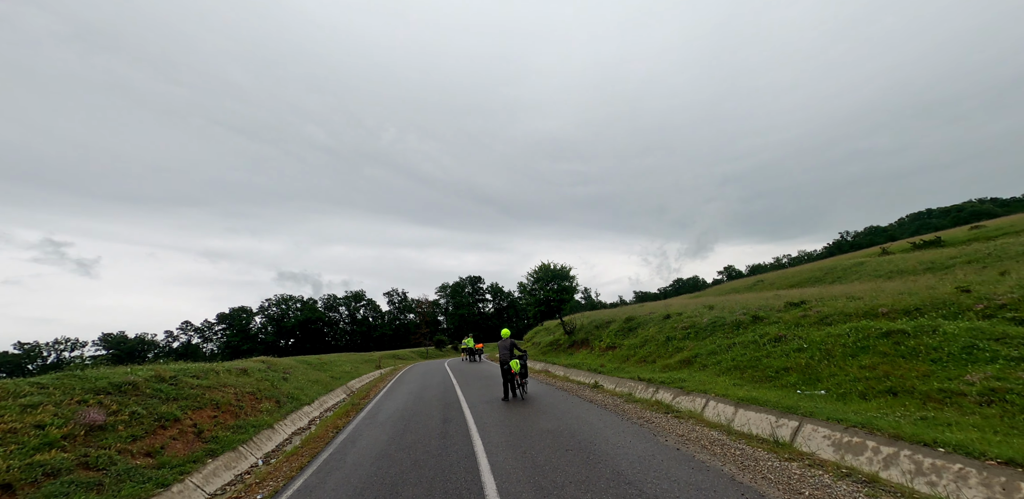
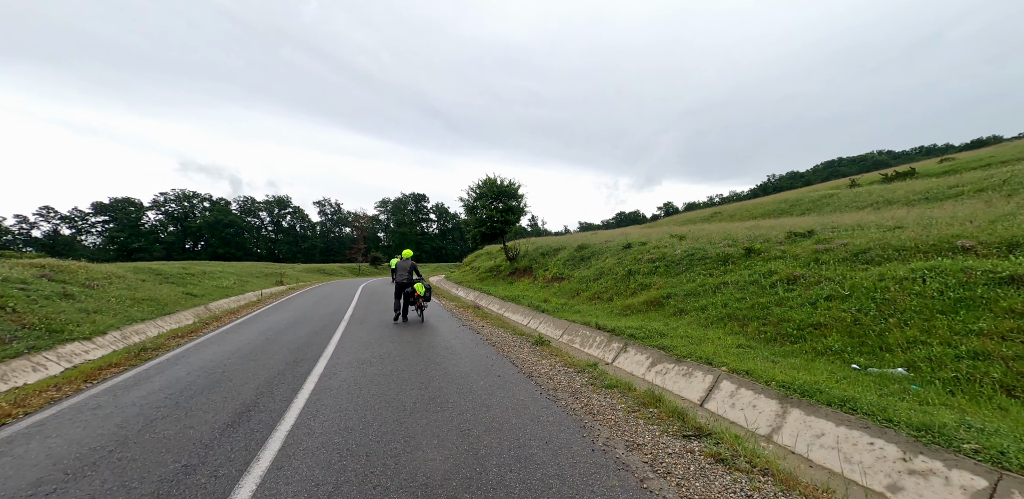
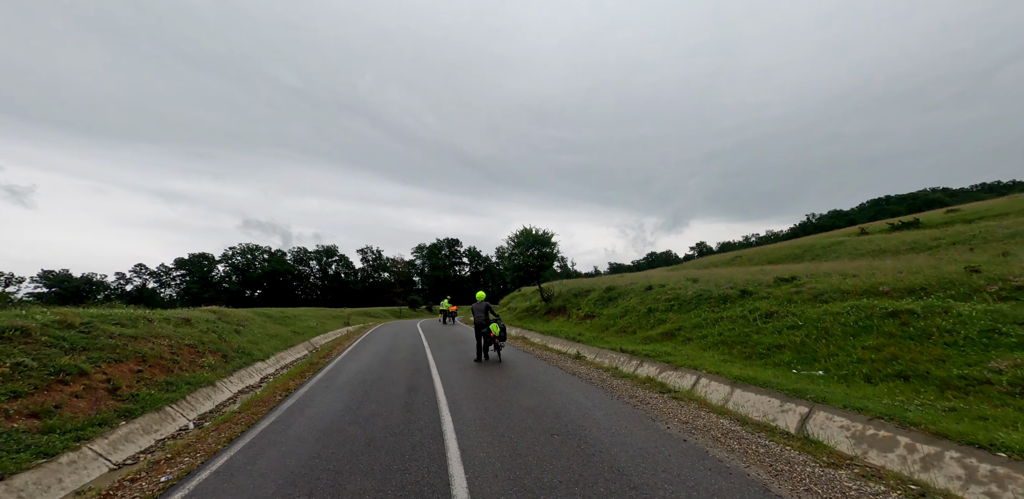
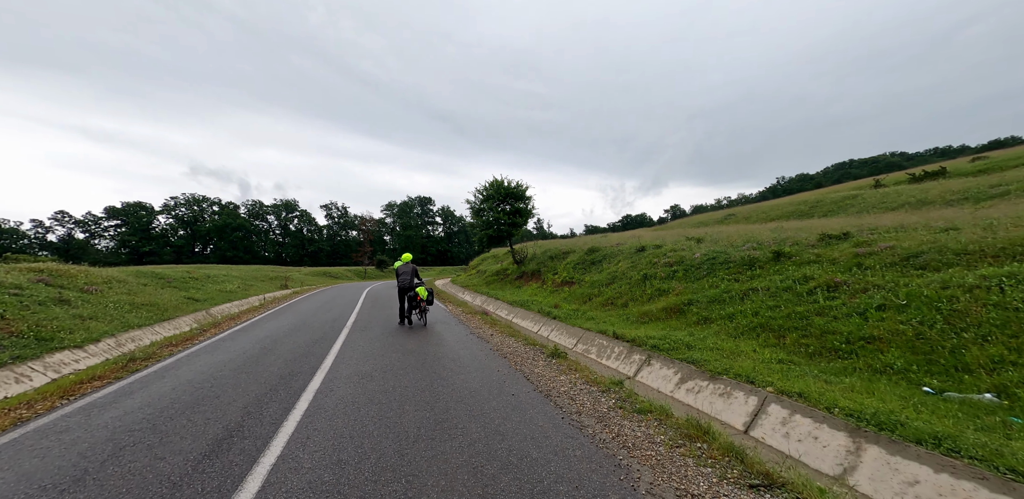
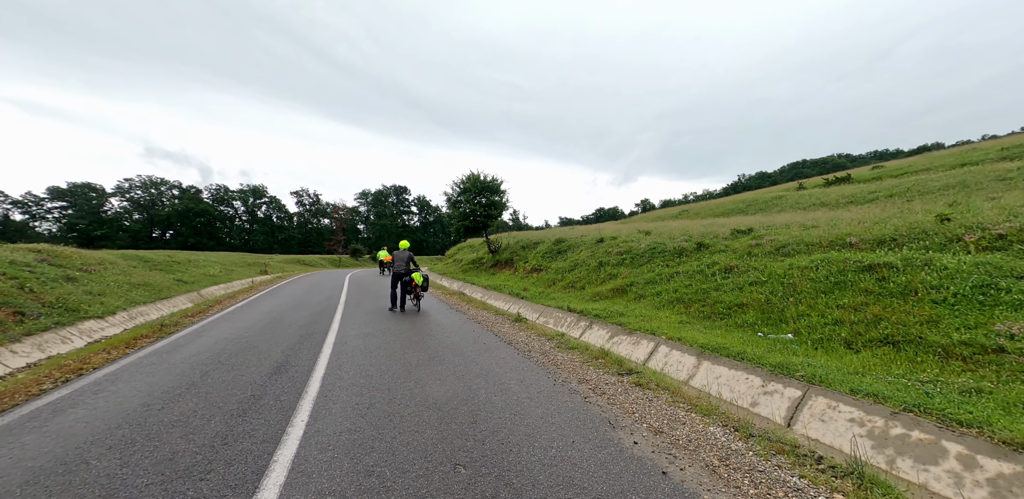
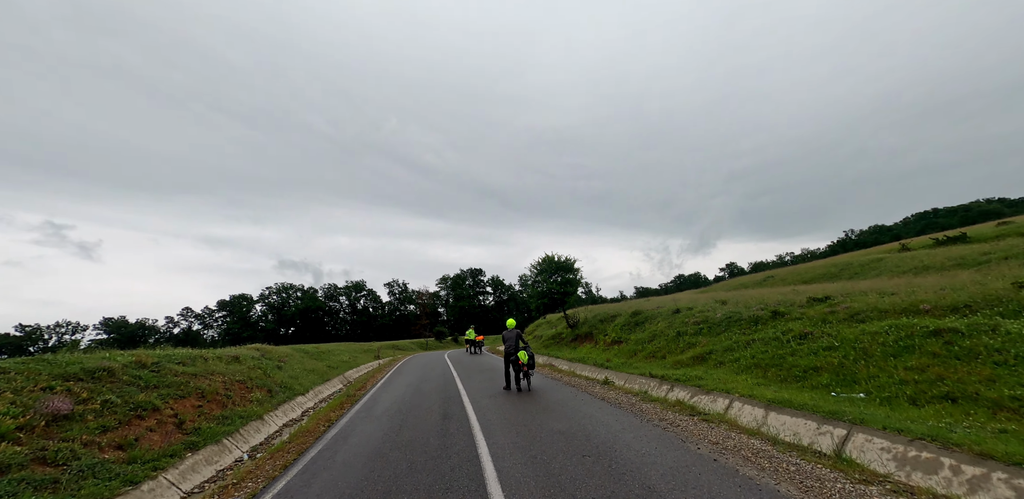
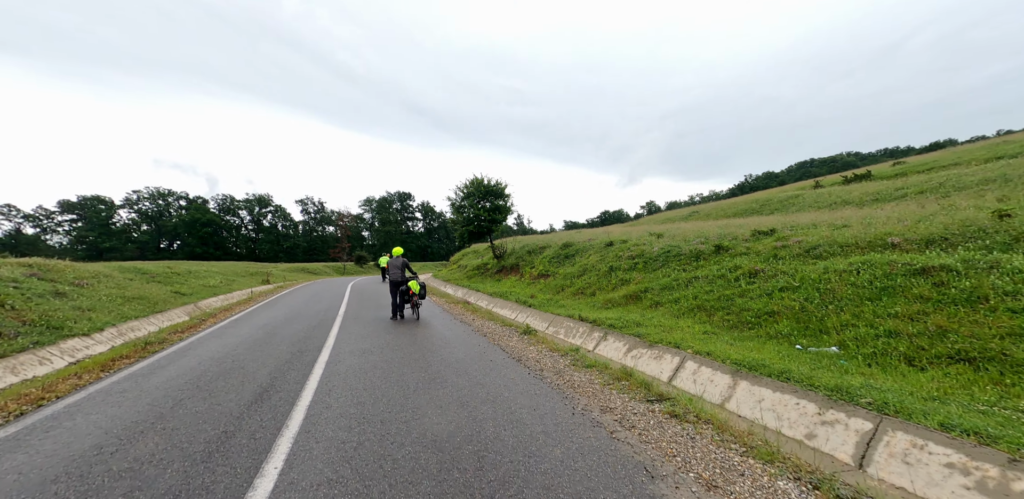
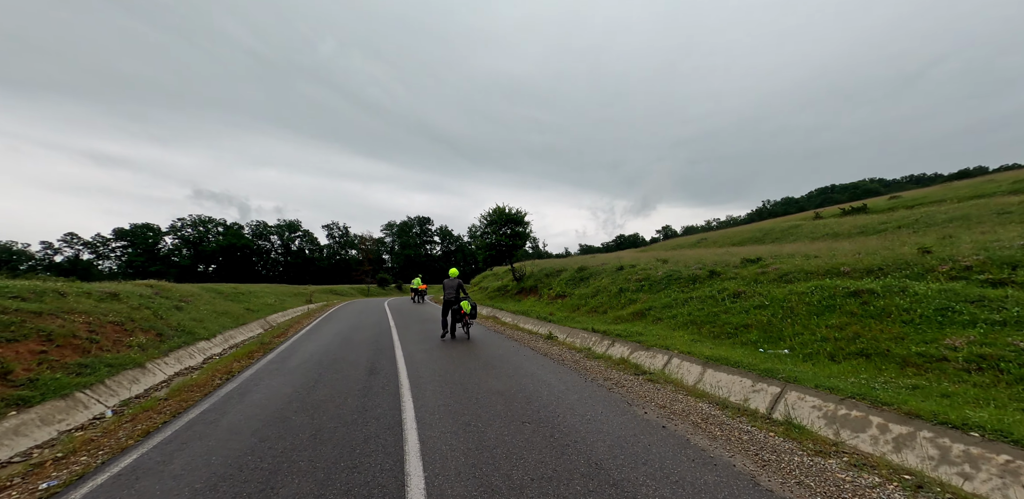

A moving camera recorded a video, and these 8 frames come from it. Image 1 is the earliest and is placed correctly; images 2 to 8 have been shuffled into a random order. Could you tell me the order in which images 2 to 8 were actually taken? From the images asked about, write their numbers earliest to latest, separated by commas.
6, 3, 8, 5, 7, 2, 4
